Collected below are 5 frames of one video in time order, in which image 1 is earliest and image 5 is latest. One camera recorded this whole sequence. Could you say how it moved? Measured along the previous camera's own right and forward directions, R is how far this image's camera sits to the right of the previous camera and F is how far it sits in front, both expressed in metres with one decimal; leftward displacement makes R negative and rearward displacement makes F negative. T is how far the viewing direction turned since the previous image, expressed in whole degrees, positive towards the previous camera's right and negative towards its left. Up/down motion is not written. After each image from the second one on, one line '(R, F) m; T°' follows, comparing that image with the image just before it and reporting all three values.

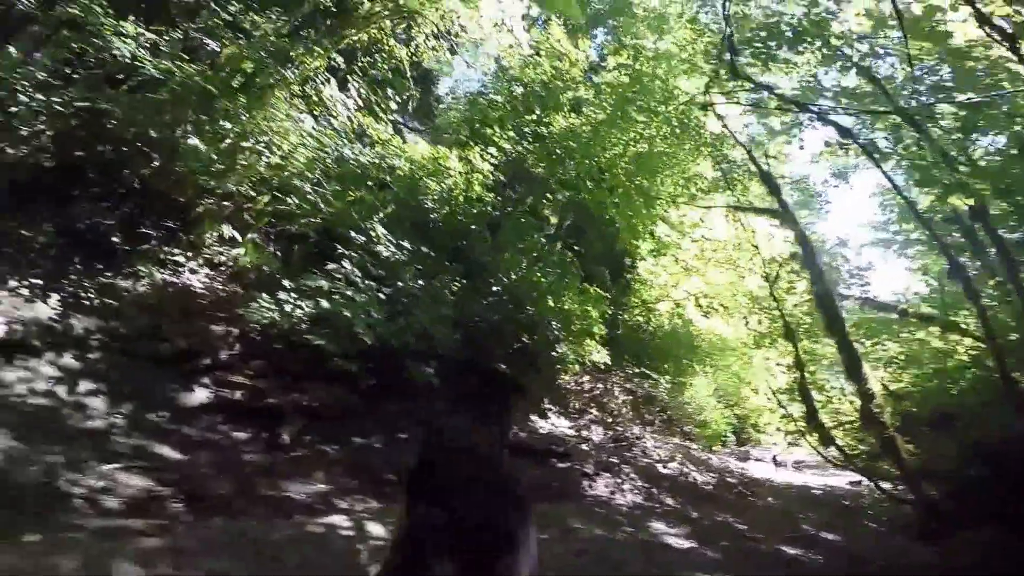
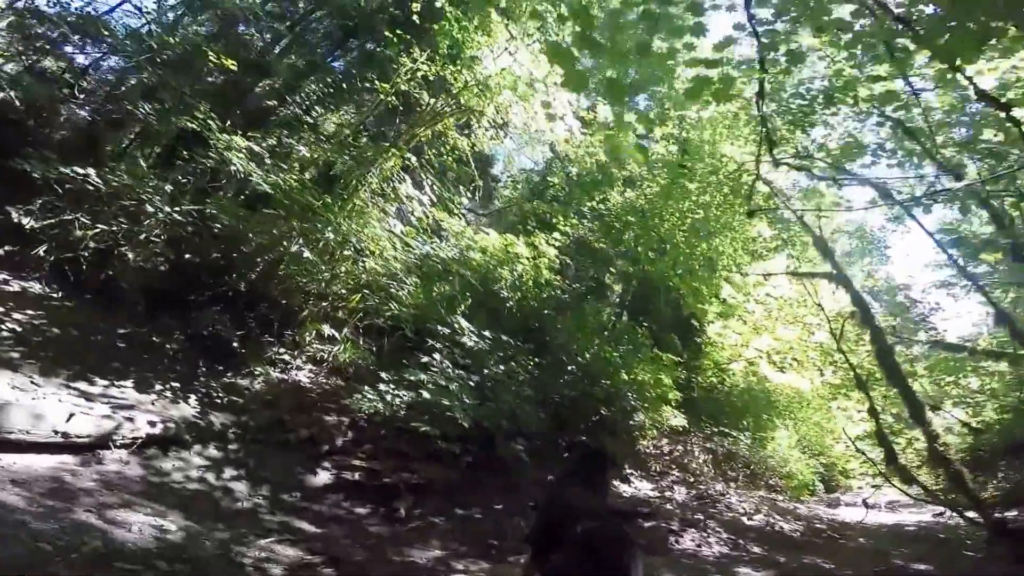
(0.0, -0.4) m; -4°
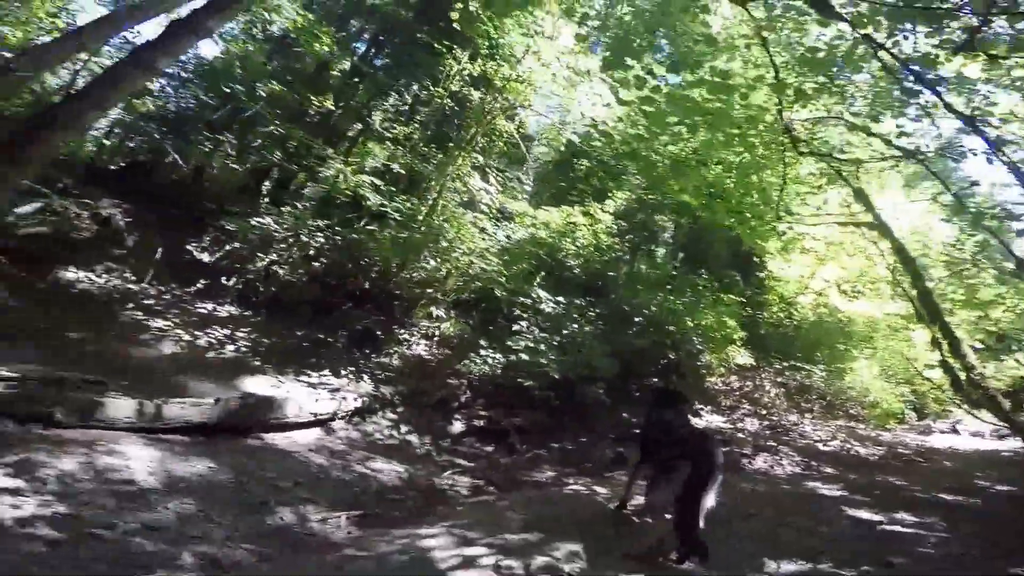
(-0.1, -1.2) m; -4°
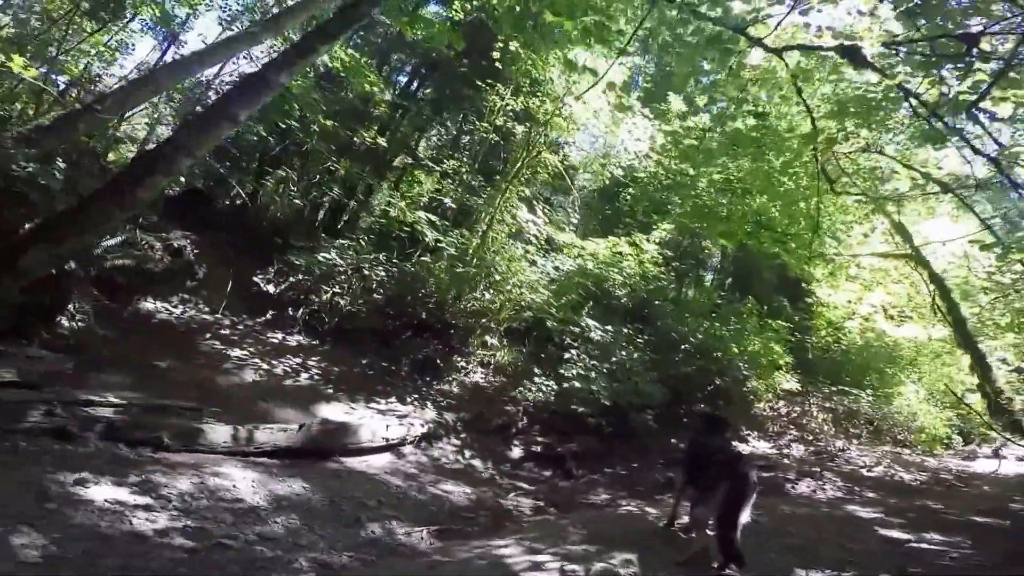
(-0.1, -0.4) m; -3°
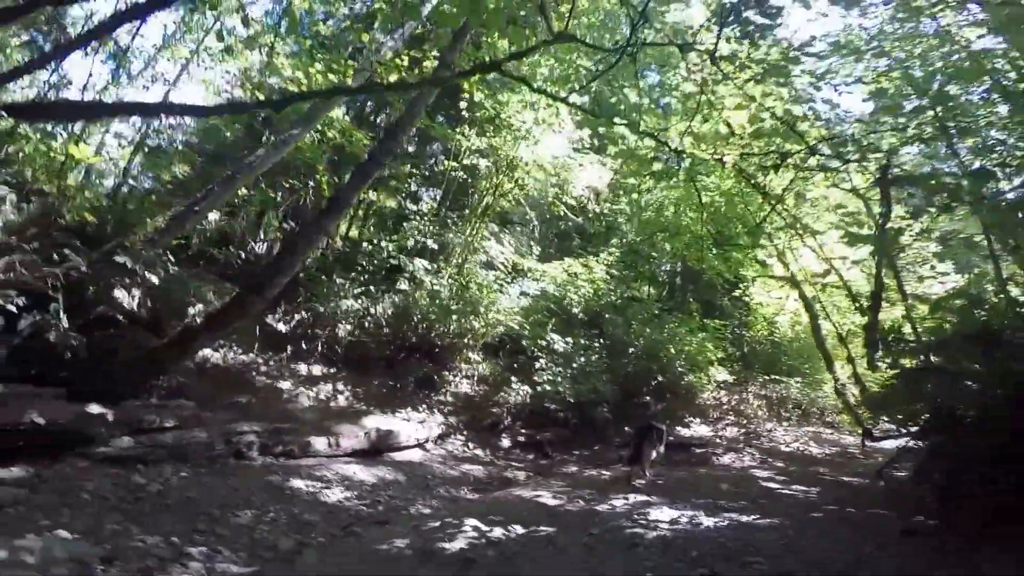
(-0.3, -1.9) m; +3°
